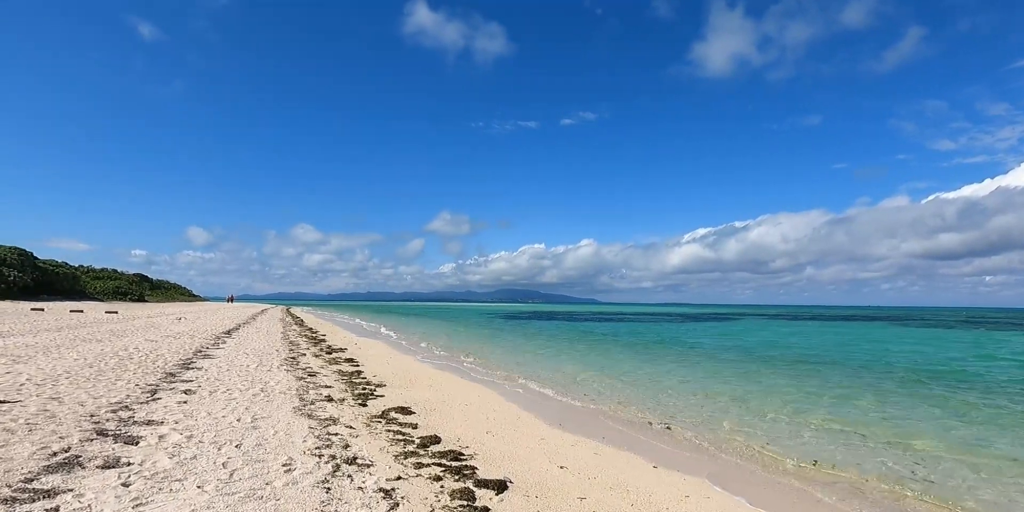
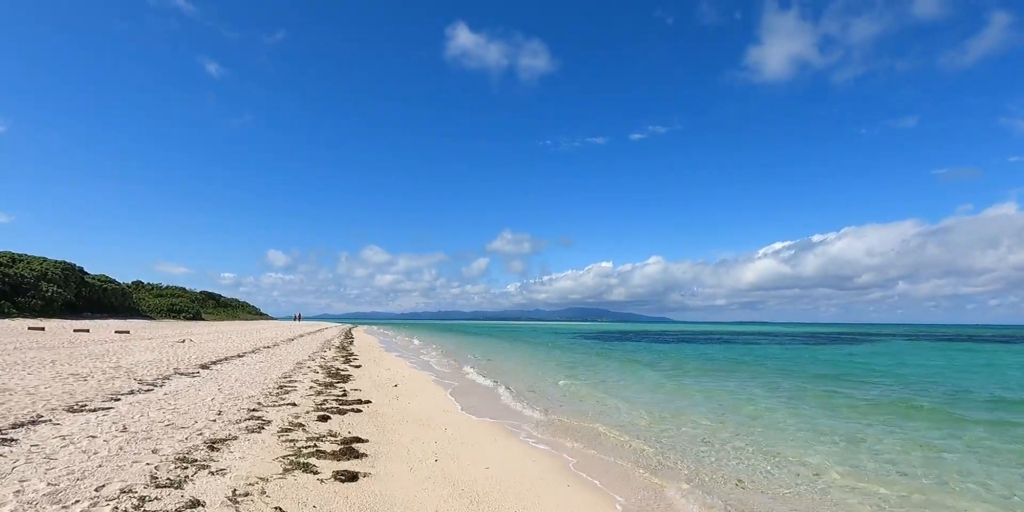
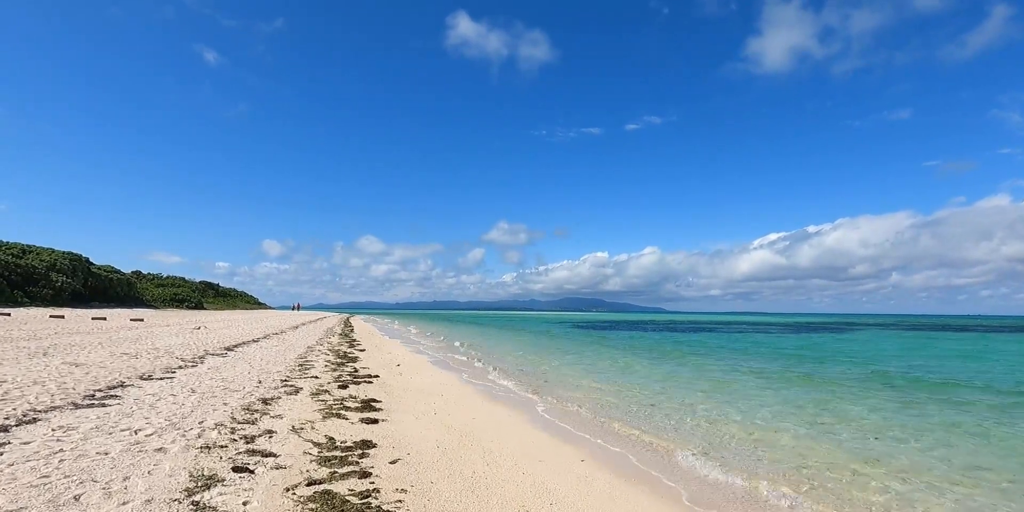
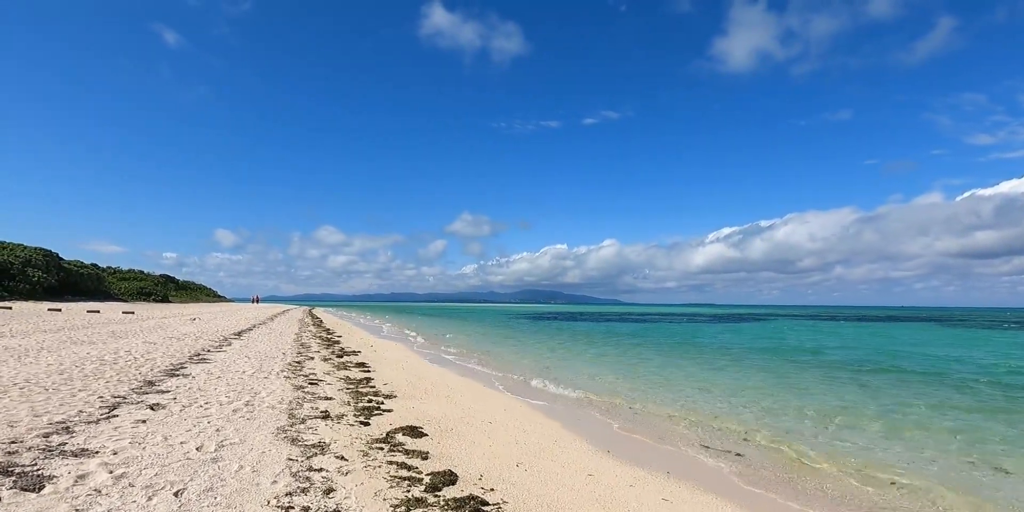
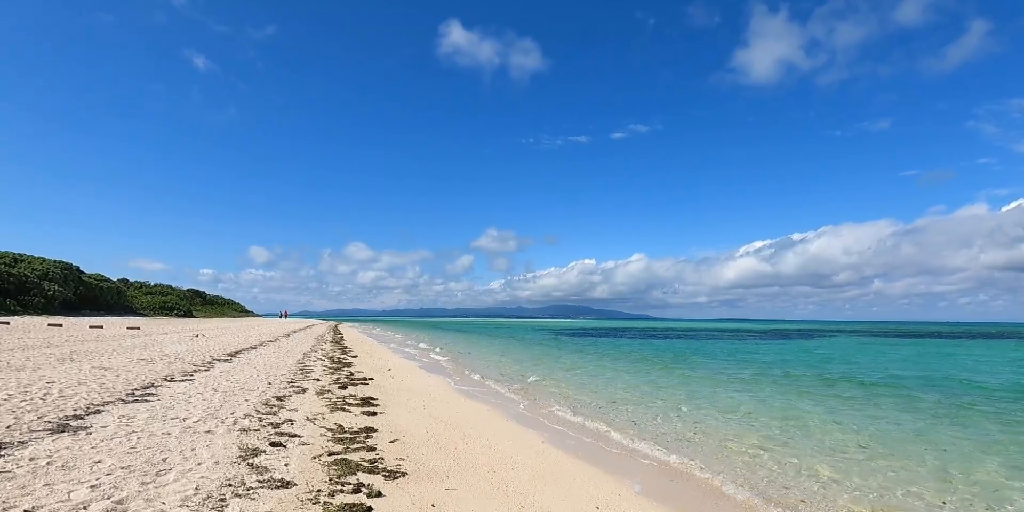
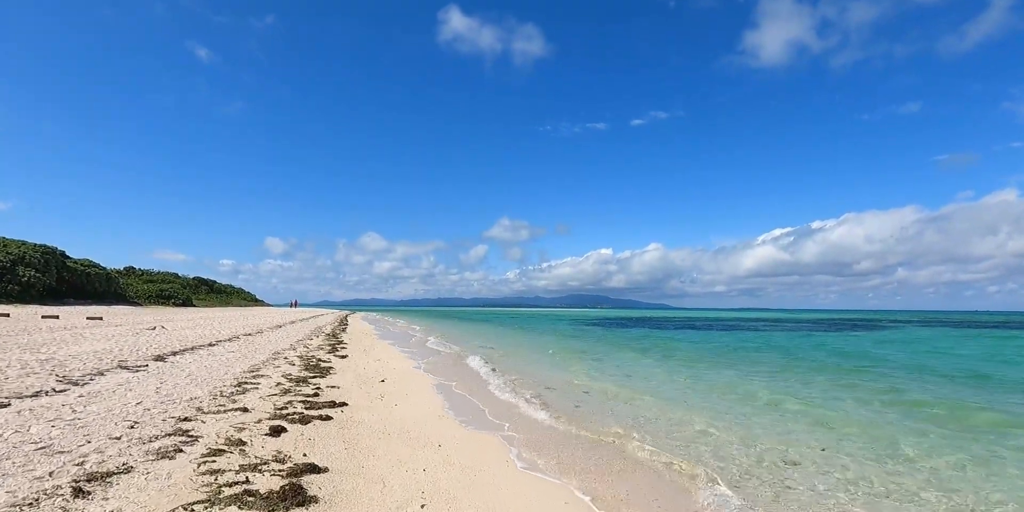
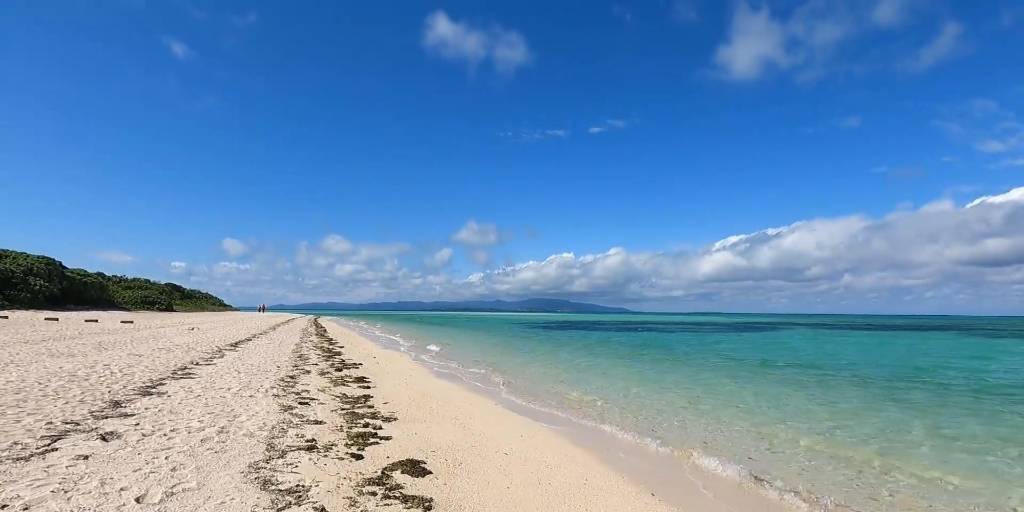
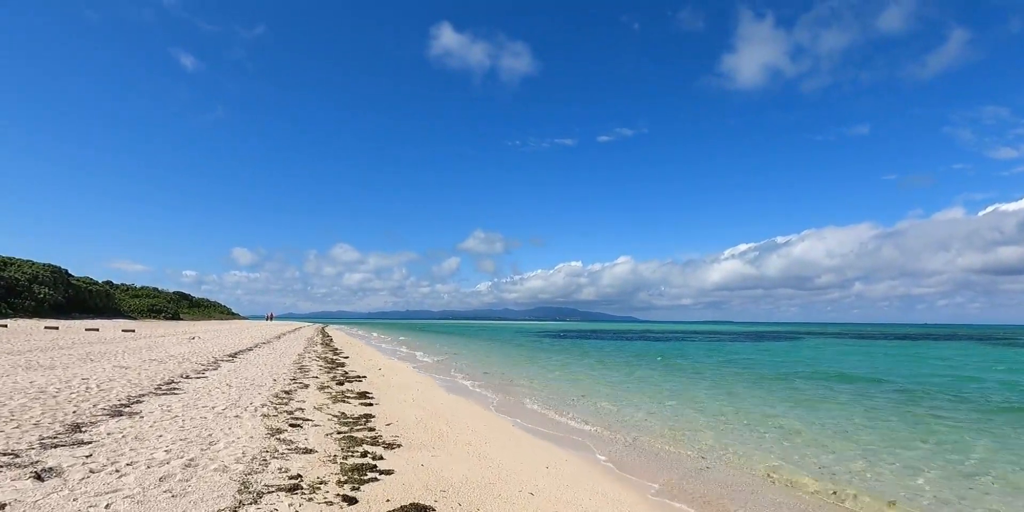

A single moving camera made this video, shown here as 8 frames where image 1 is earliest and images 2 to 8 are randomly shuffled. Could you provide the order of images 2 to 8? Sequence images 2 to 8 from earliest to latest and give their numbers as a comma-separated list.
4, 7, 8, 5, 3, 2, 6
